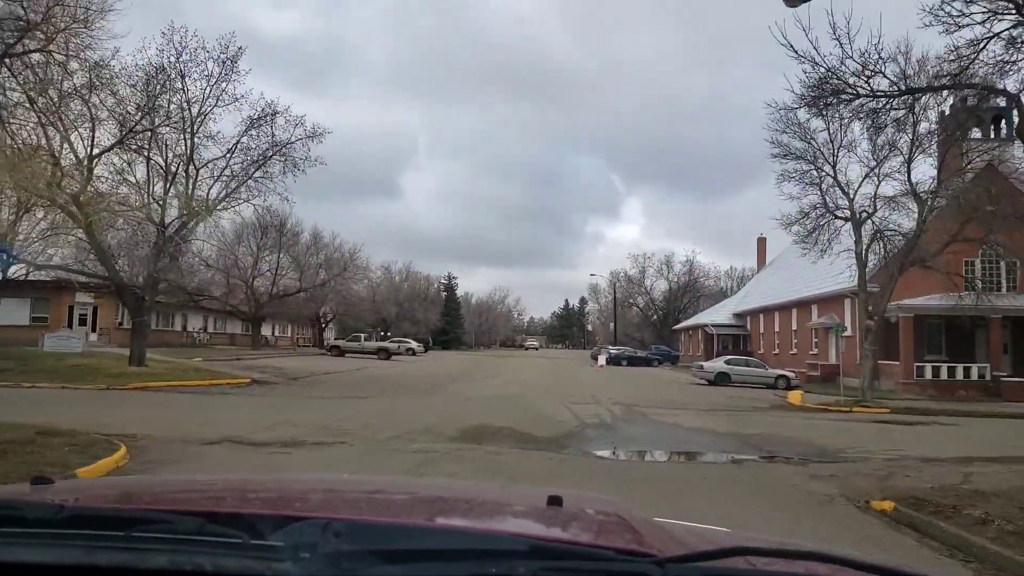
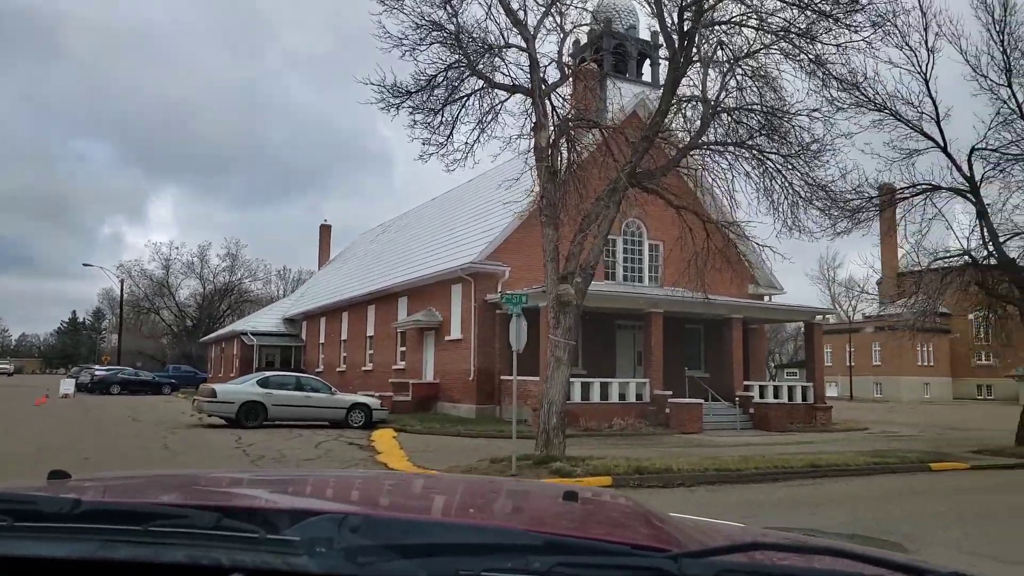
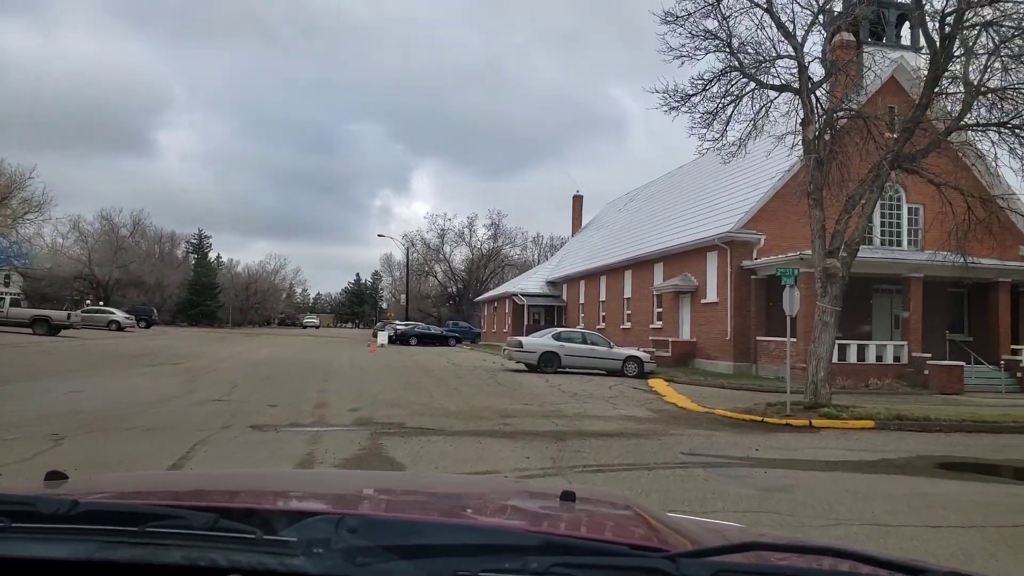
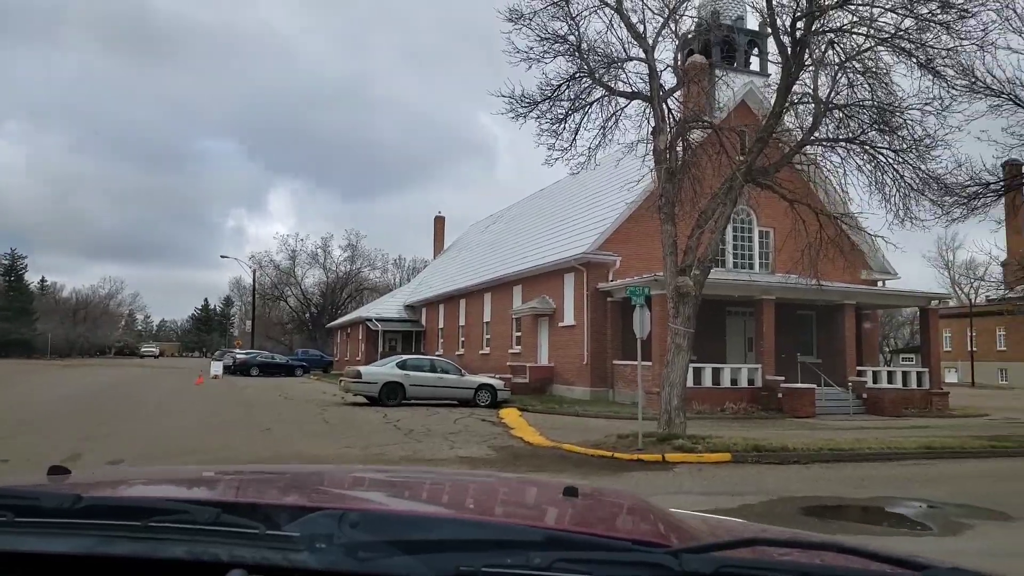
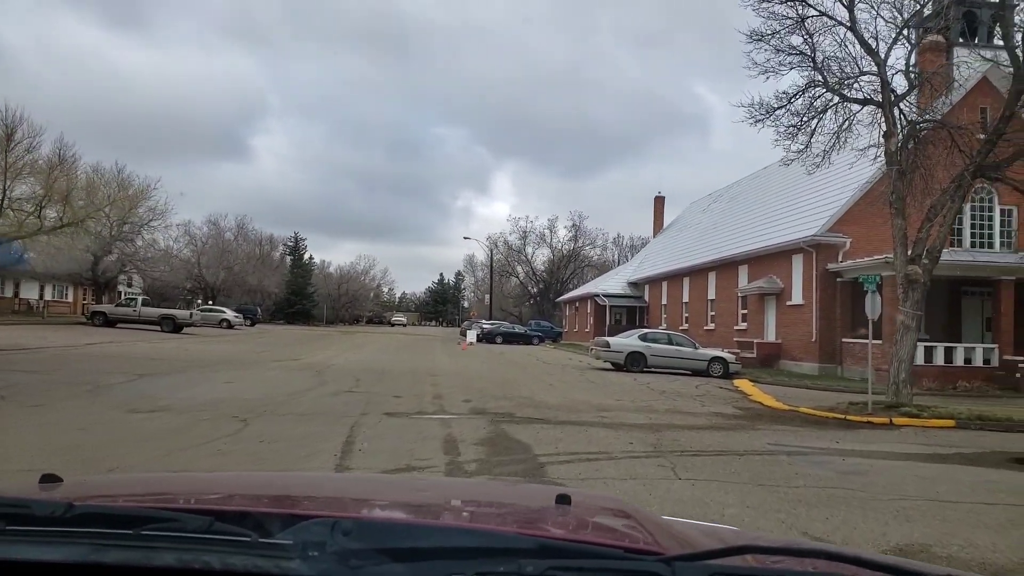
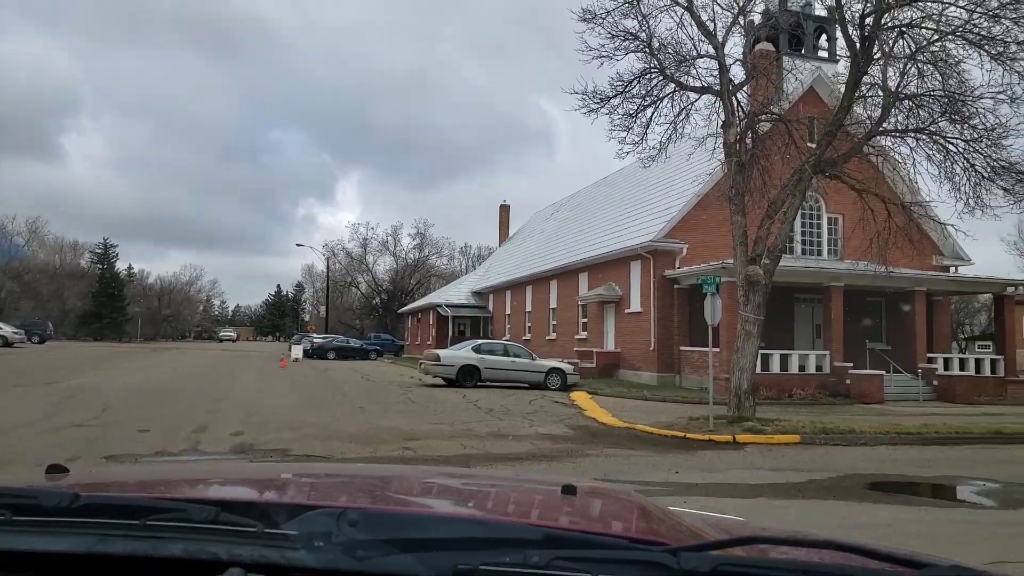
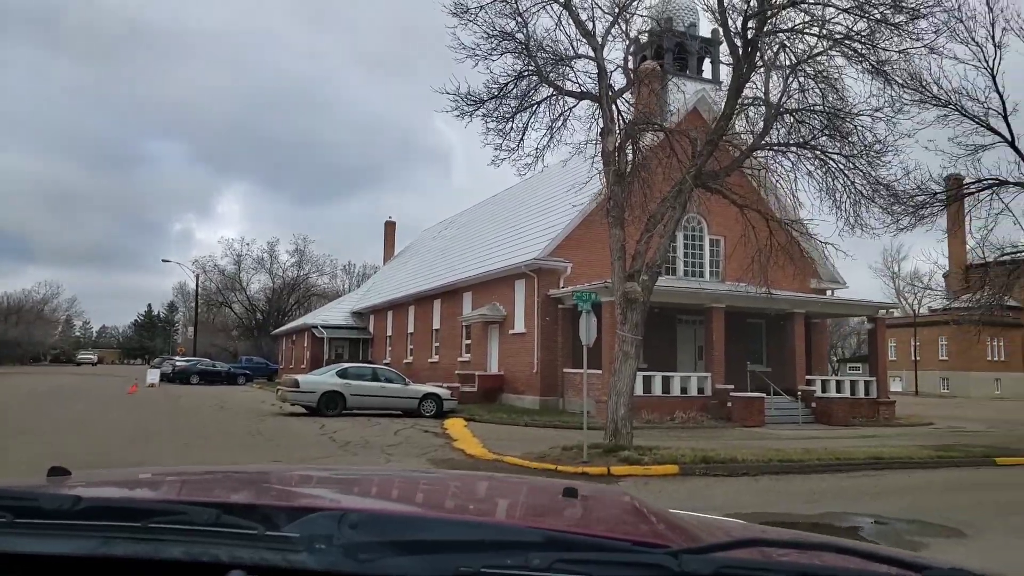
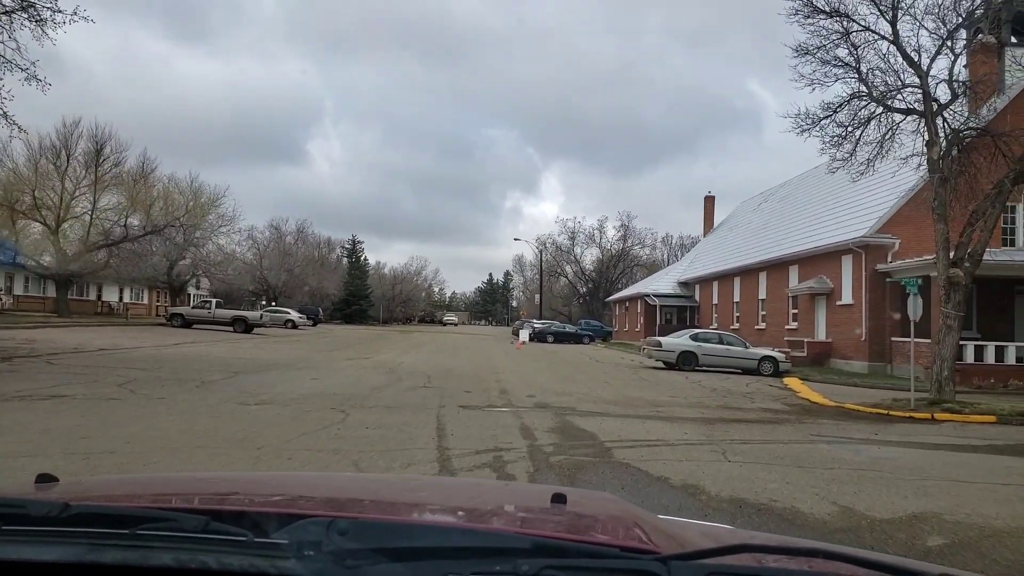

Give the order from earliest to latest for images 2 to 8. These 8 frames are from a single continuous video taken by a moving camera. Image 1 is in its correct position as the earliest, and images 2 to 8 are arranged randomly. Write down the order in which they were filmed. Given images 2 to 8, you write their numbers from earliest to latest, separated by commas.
8, 5, 3, 6, 4, 7, 2
